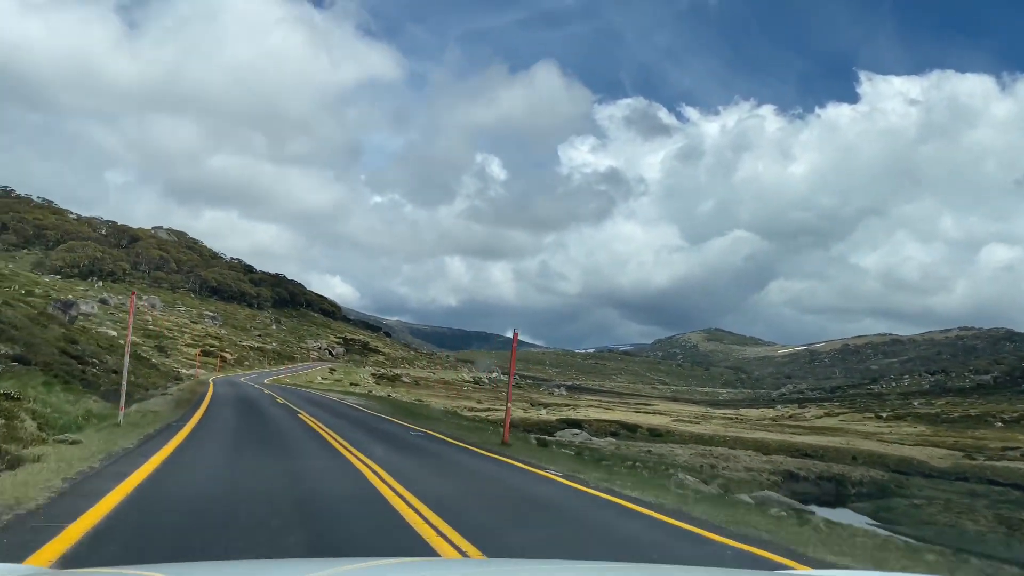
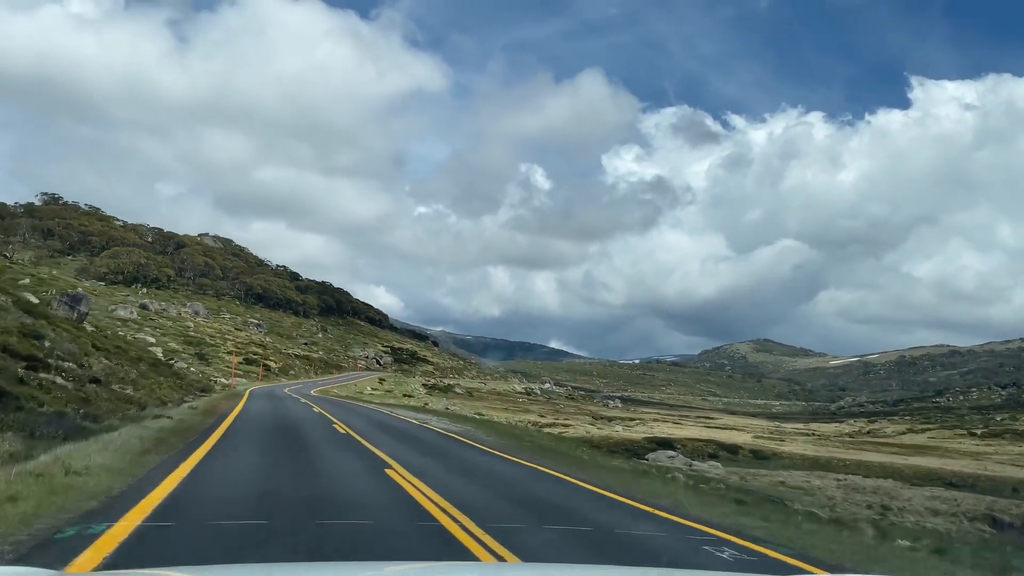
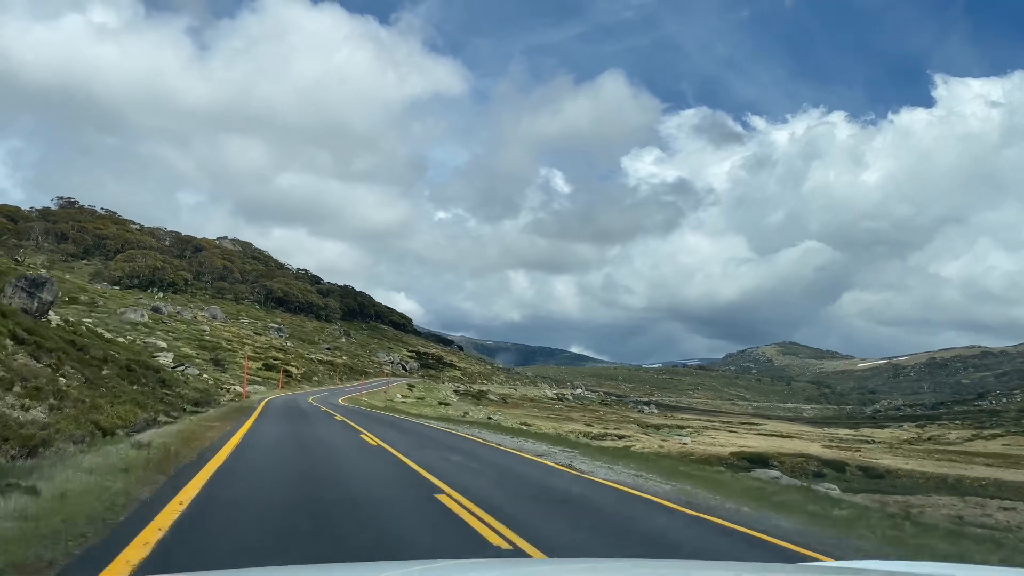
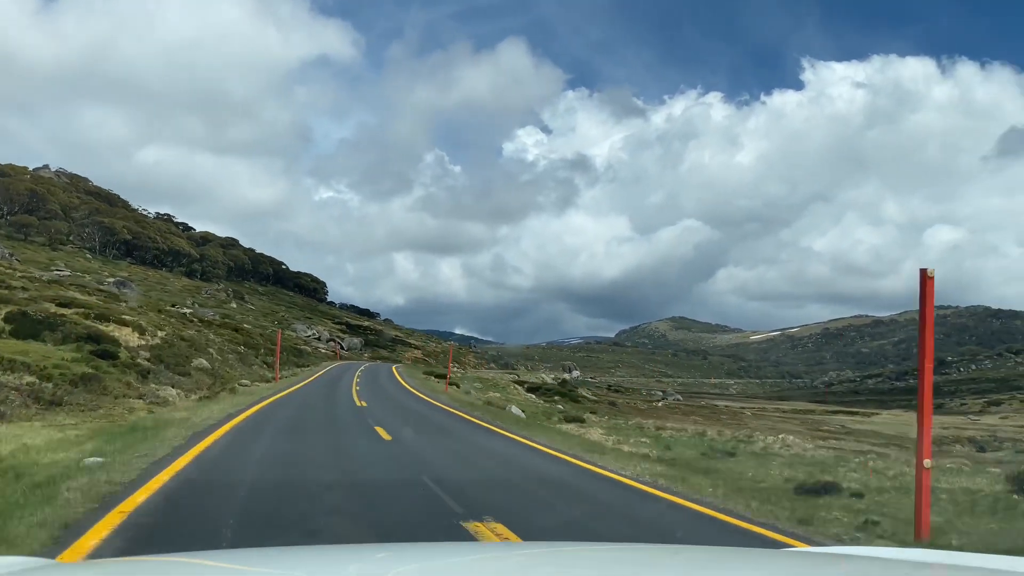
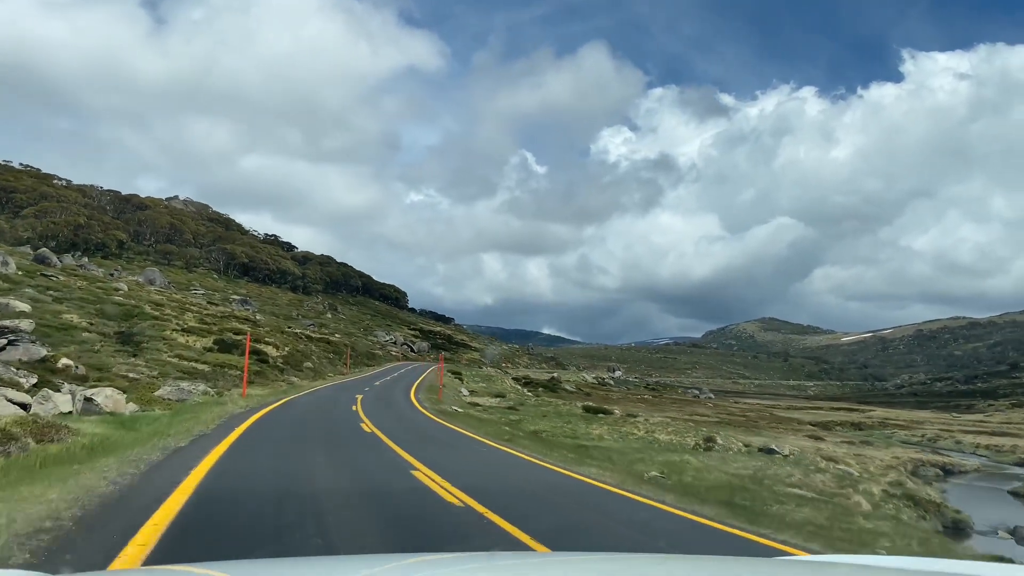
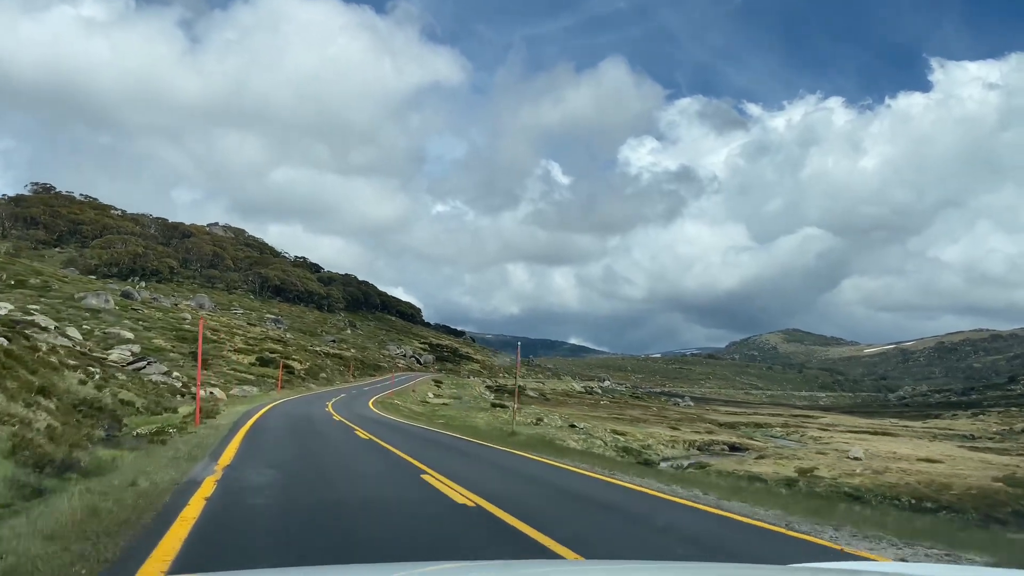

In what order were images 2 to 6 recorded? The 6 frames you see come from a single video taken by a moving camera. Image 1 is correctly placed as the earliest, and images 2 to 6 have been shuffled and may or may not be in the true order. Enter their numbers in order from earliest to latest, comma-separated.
2, 3, 6, 5, 4
